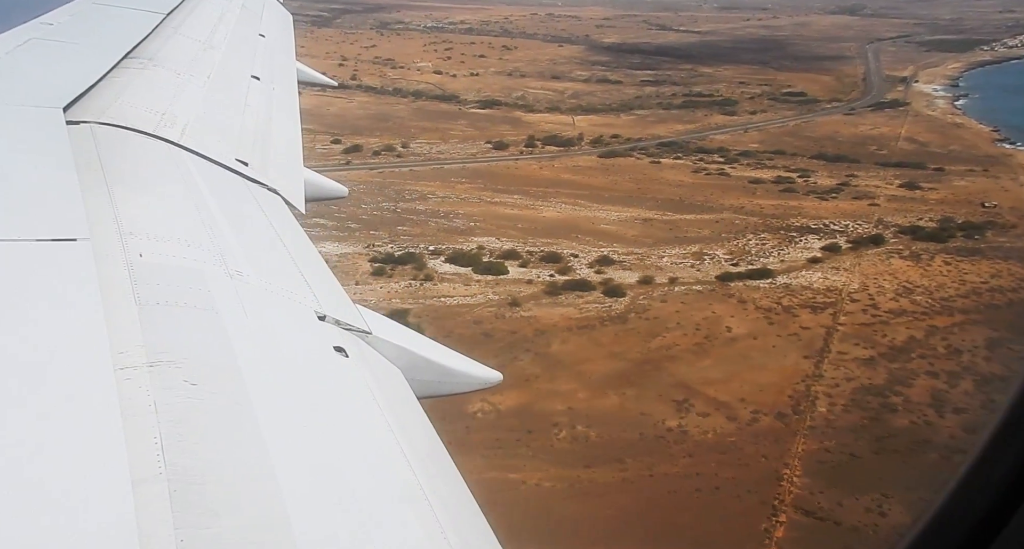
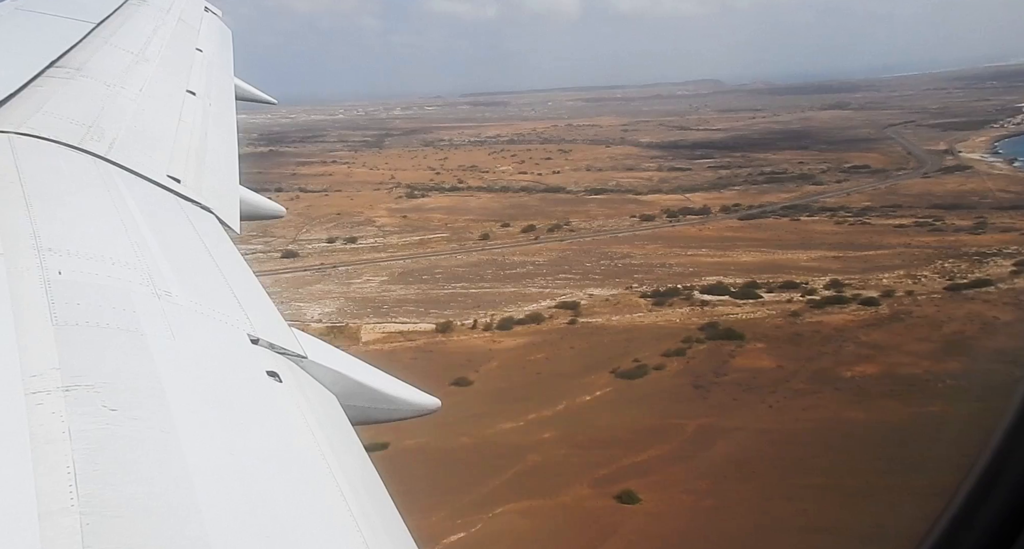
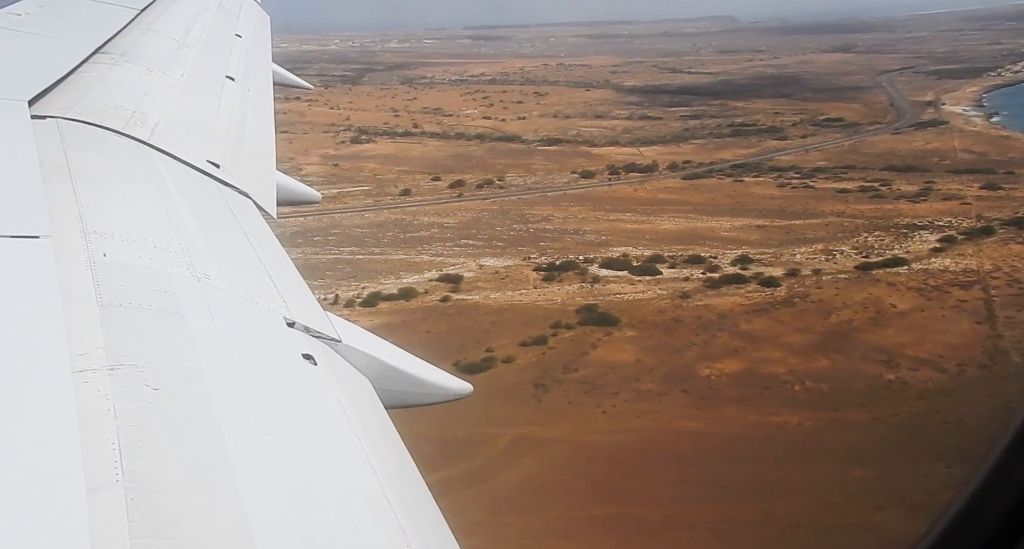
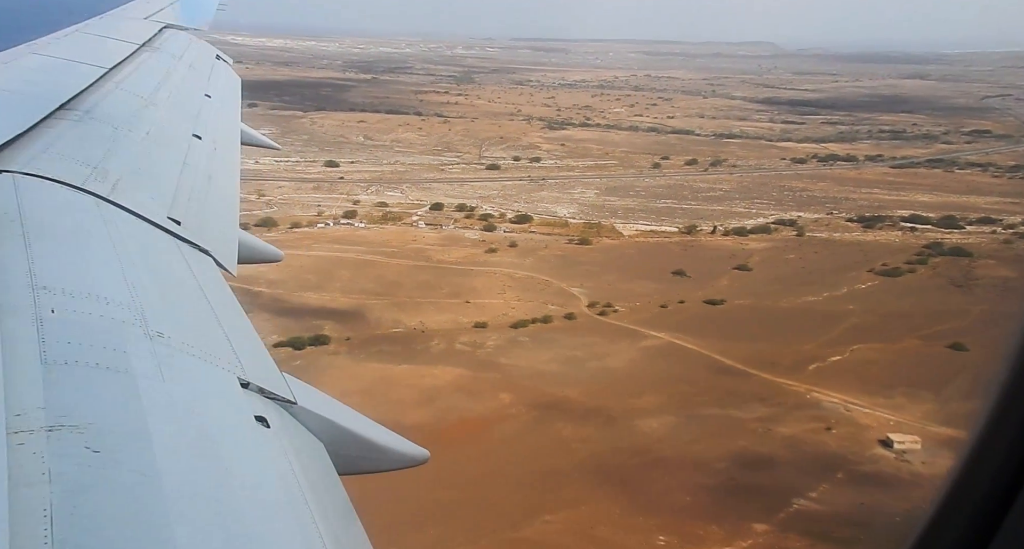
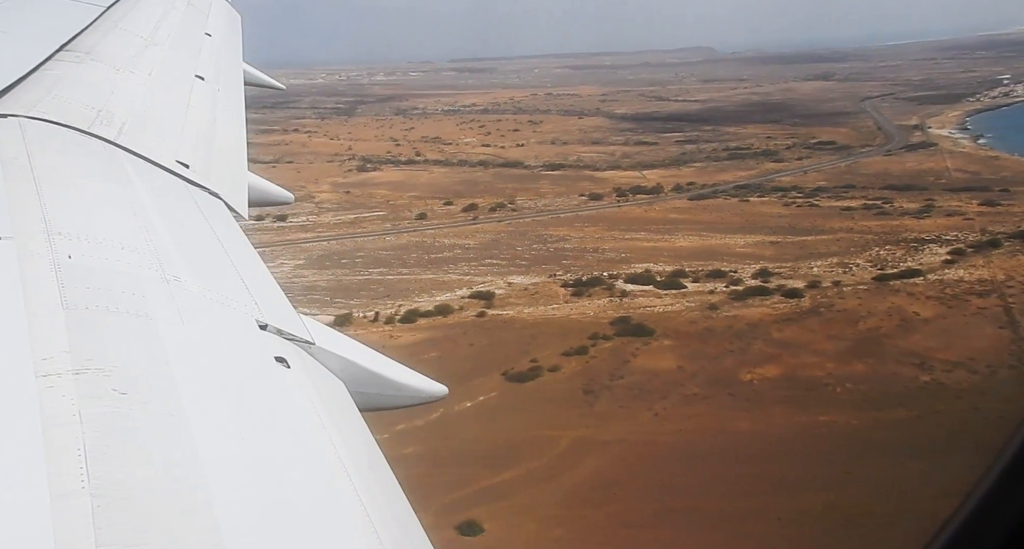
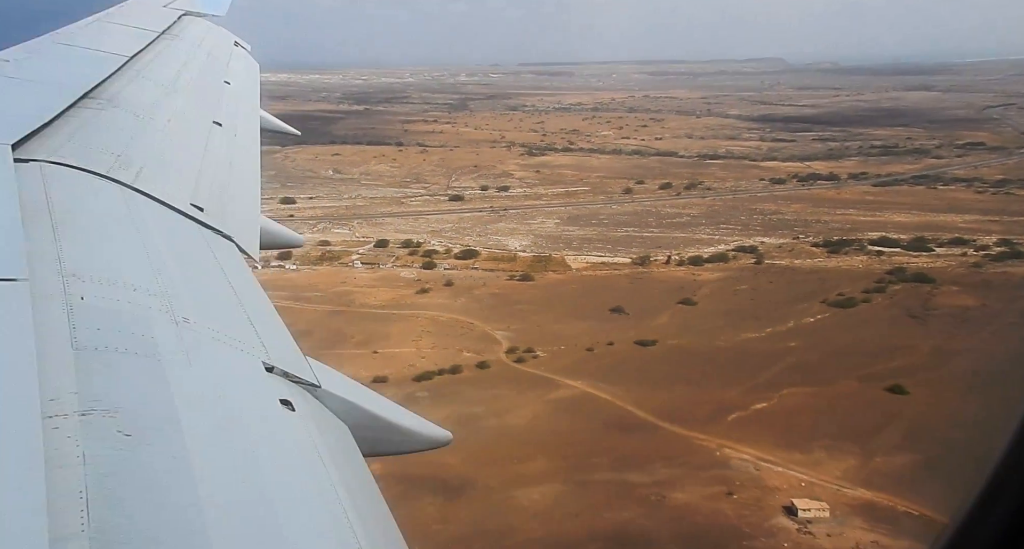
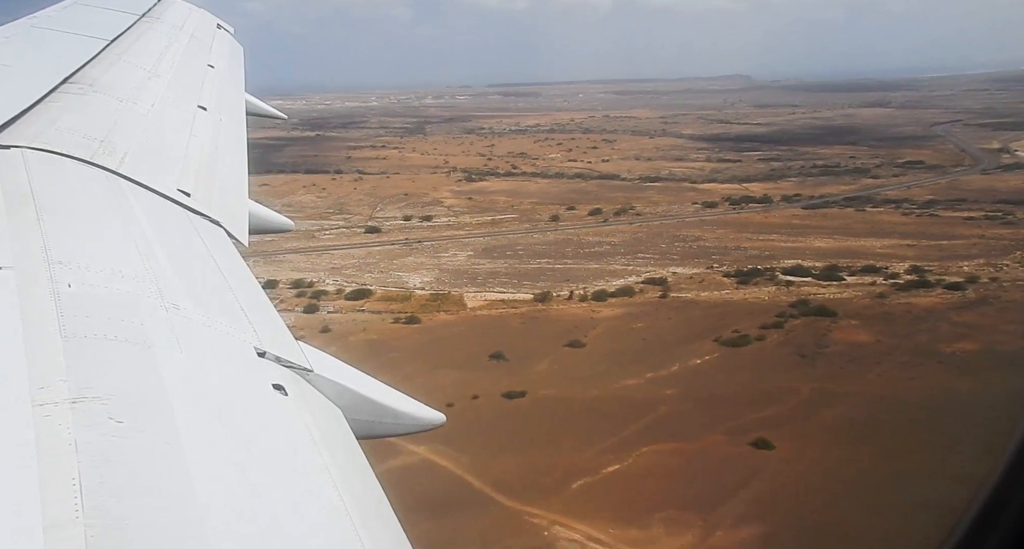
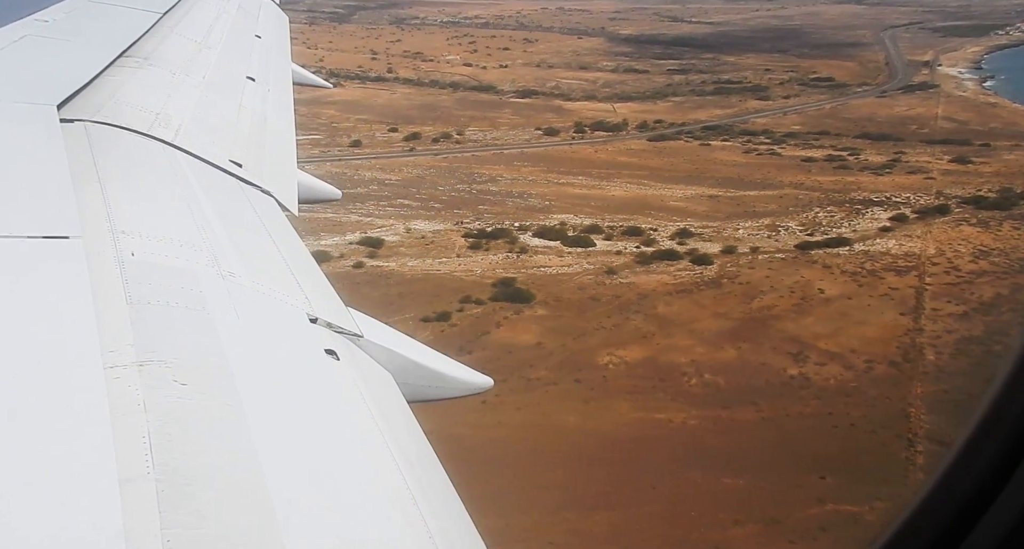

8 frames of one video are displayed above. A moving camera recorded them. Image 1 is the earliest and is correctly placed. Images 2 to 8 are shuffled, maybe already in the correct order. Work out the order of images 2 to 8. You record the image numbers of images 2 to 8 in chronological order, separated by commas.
8, 3, 5, 2, 7, 6, 4
